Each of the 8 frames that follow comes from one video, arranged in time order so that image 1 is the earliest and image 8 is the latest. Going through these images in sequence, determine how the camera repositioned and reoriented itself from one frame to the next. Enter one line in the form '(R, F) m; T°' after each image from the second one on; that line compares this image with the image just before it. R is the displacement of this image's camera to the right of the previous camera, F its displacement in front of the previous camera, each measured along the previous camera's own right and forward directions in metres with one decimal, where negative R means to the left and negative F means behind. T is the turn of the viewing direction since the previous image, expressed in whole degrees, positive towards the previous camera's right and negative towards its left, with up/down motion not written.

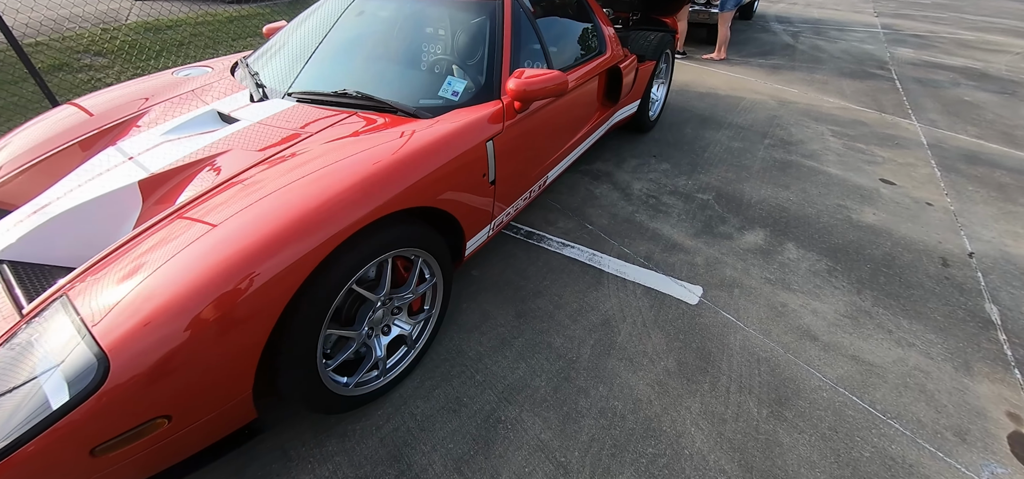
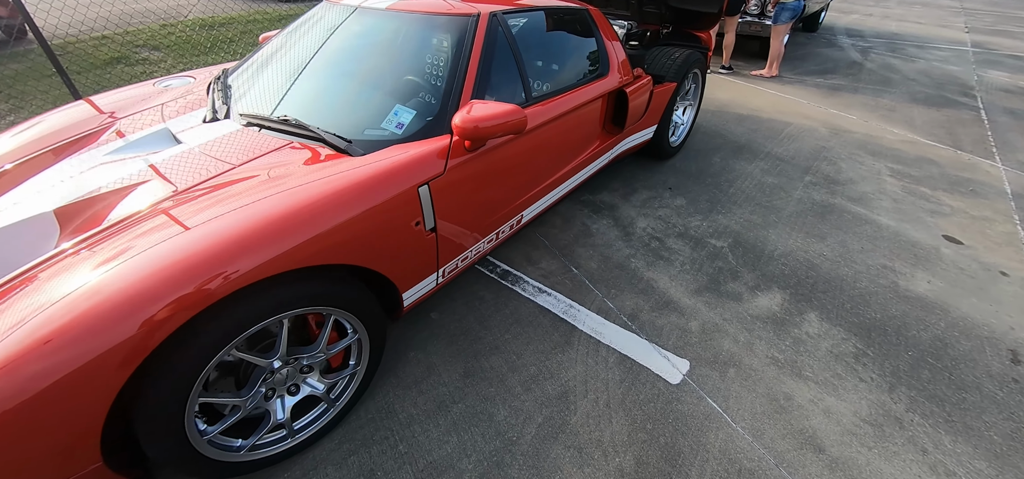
(+0.4, +0.3) m; -6°
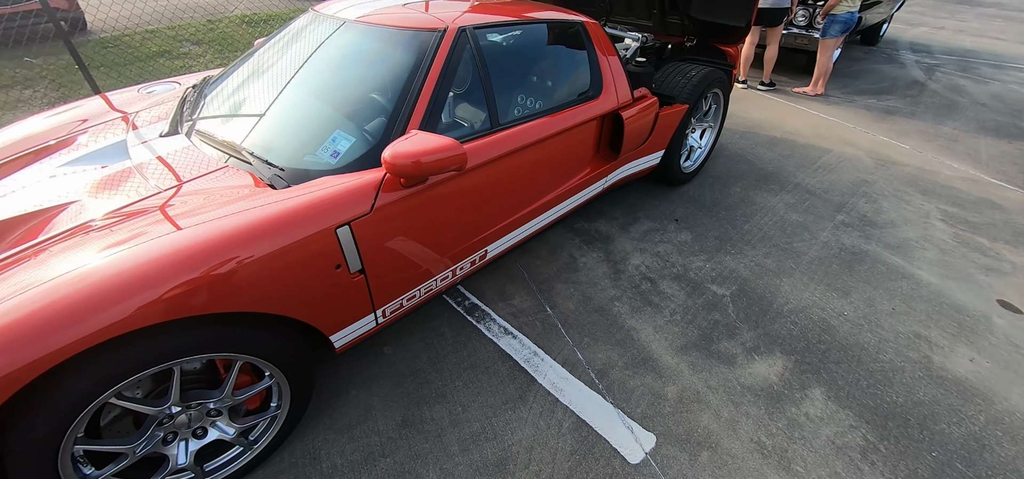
(+0.3, +0.2) m; -5°
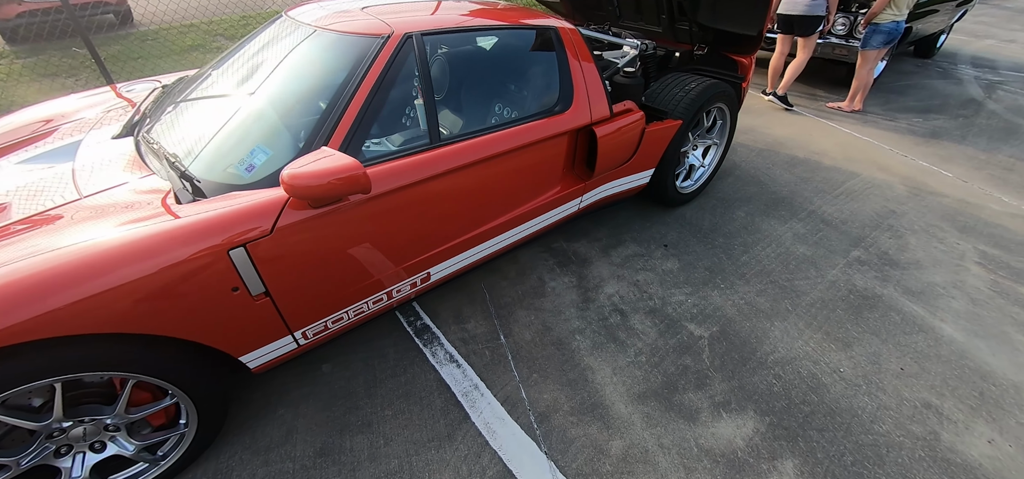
(+0.4, +0.2) m; -5°
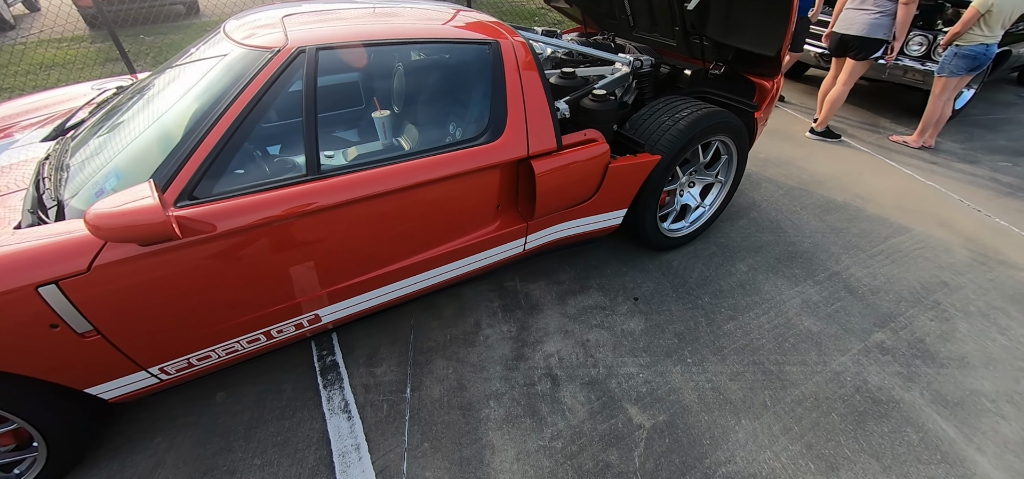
(+0.6, +0.3) m; -7°
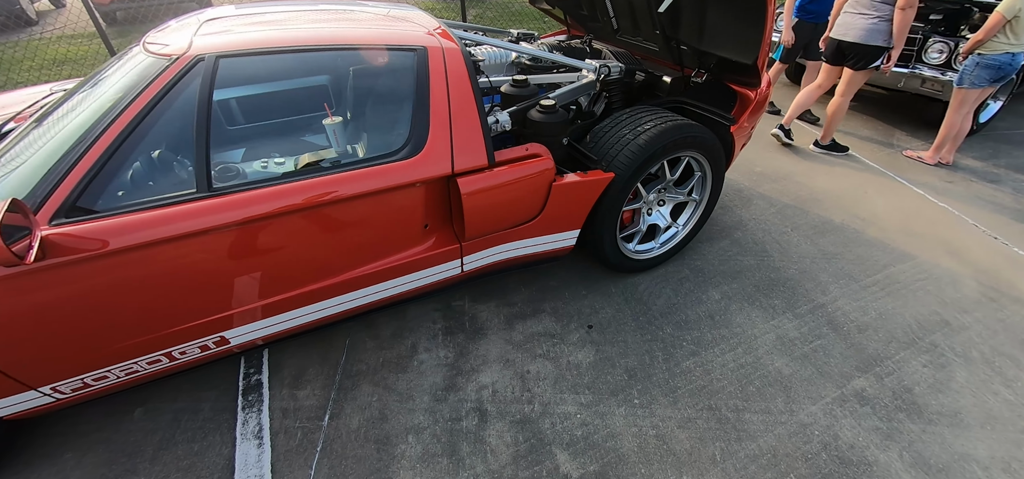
(+0.4, +0.2) m; -3°
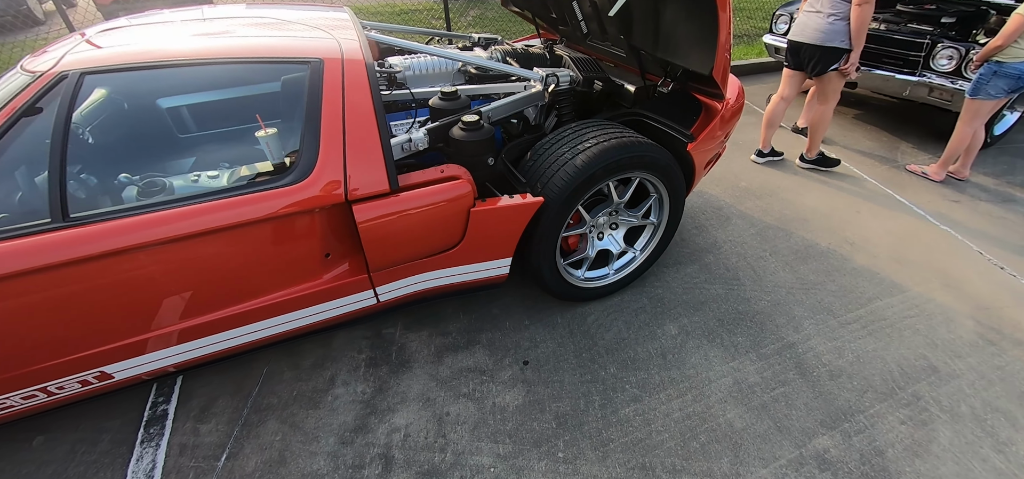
(+0.4, +0.2) m; -3°
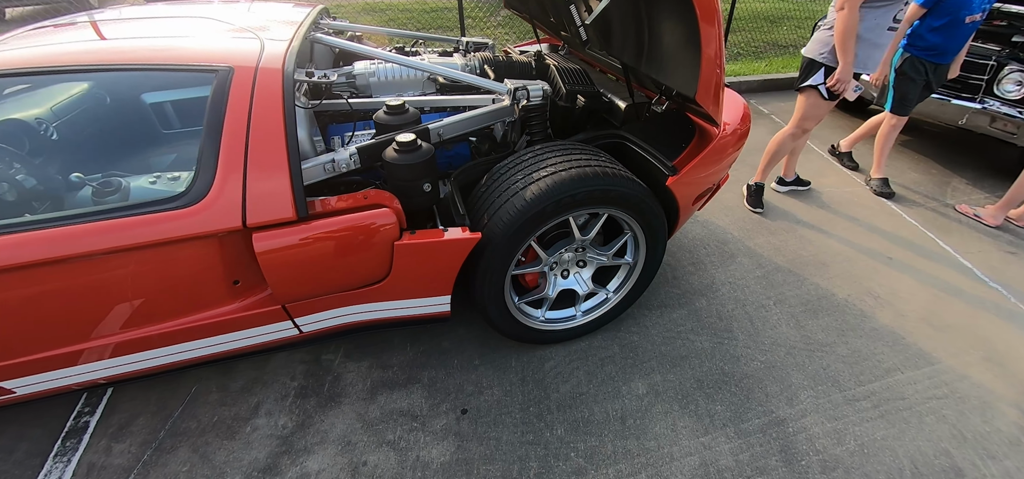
(+0.3, +0.2) m; -5°
